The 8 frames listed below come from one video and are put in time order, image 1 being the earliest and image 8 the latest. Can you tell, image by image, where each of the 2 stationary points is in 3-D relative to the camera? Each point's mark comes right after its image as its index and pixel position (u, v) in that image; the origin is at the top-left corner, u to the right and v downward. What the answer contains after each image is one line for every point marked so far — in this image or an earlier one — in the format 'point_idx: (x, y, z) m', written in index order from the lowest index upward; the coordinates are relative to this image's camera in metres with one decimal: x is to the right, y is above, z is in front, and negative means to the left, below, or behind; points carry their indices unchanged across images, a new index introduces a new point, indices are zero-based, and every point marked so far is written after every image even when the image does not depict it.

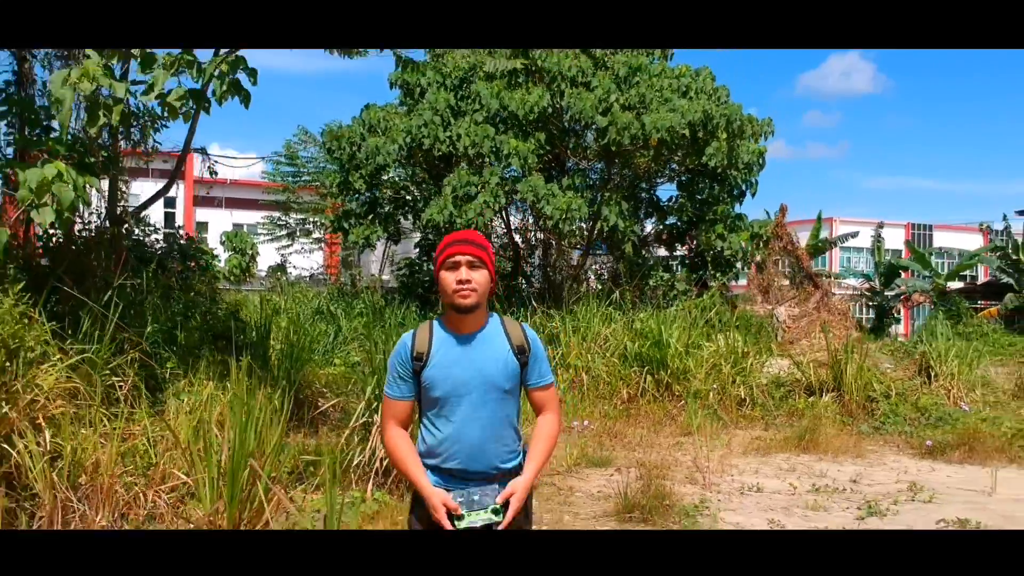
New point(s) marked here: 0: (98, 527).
0: (-2.2, -1.2, +4.1) m
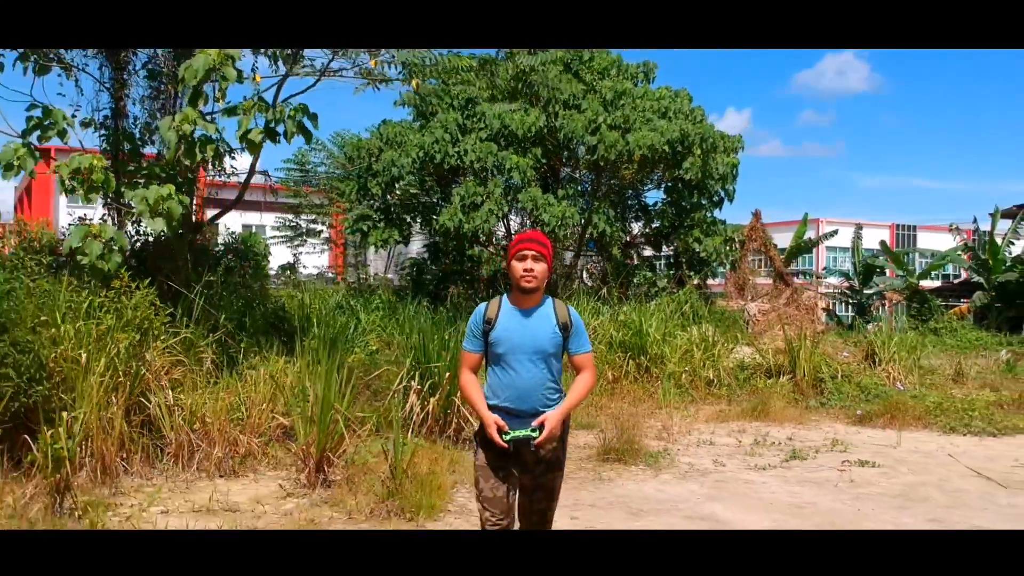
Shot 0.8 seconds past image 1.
0: (-2.2, -1.2, +5.7) m
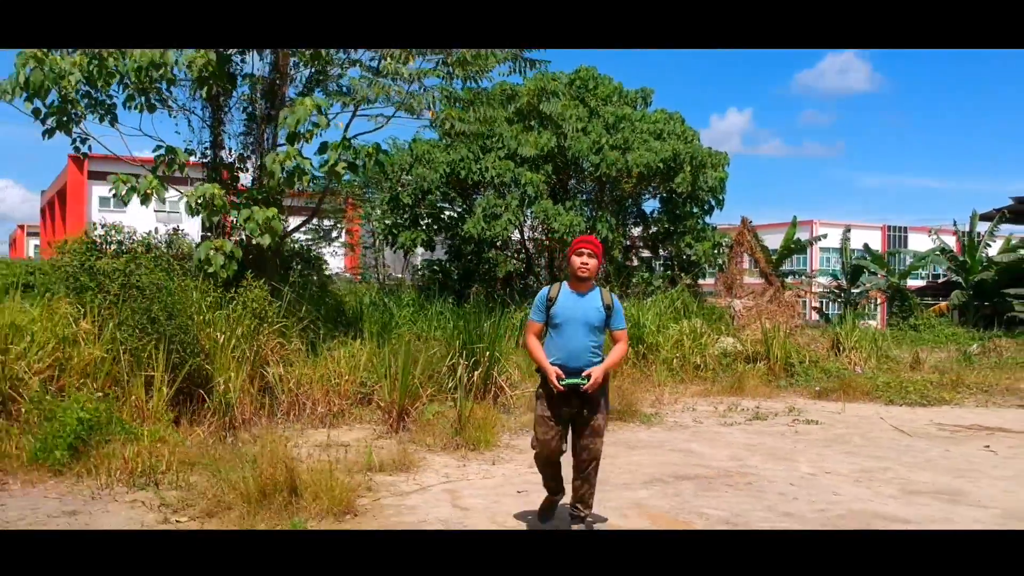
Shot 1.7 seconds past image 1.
0: (-1.9, -1.2, +7.7) m
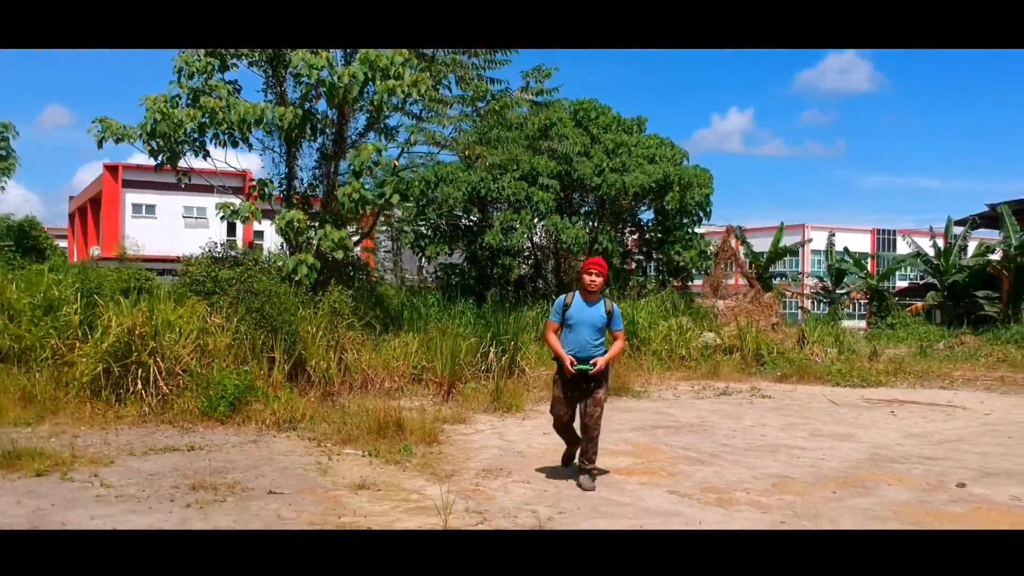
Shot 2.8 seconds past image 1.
0: (-1.6, -1.2, +10.2) m
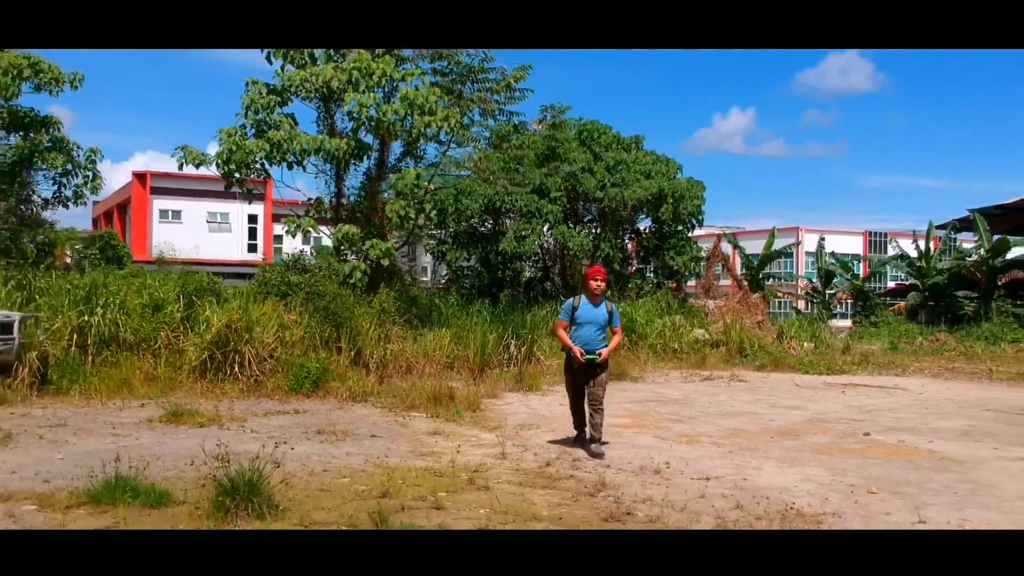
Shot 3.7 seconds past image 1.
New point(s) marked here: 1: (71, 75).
0: (-1.3, -1.3, +12.4) m
1: (-8.3, +4.0, +14.8) m
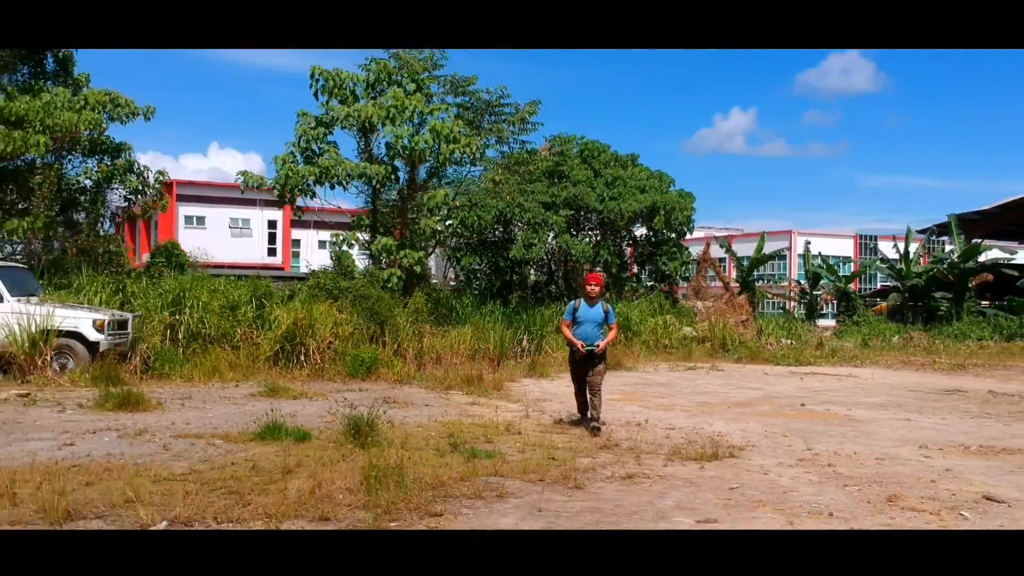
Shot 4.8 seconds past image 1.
0: (-1.0, -1.3, +14.8) m
1: (-8.0, +3.9, +17.3) m
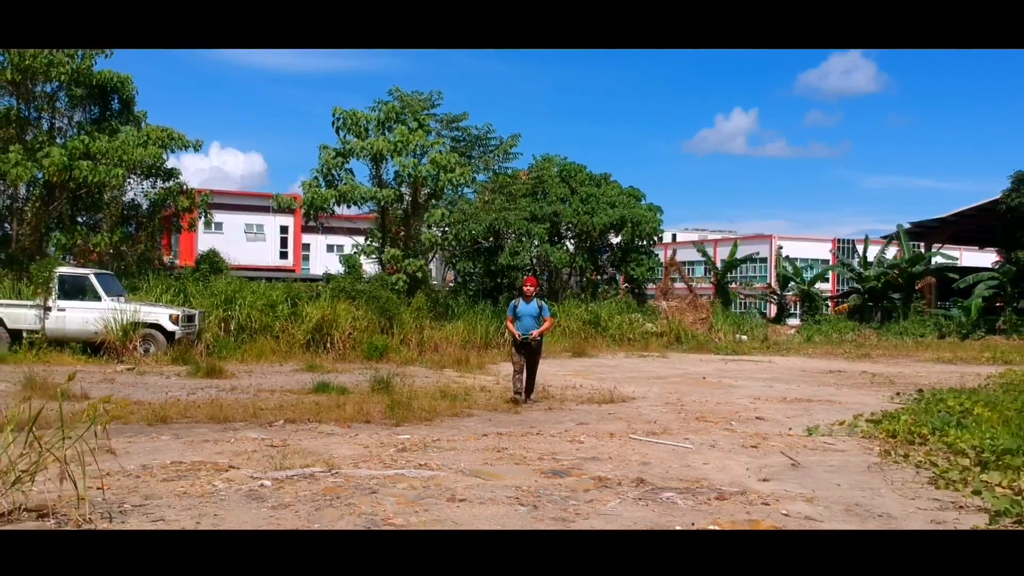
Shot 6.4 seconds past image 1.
0: (-1.4, -1.4, +18.4) m
1: (-8.4, +3.9, +20.9) m
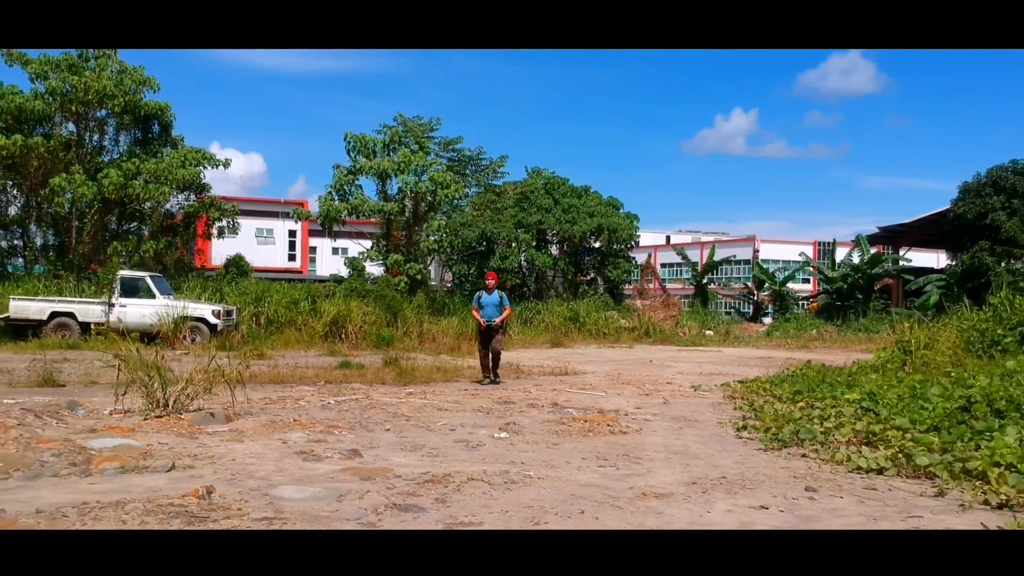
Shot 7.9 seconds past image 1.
0: (-1.8, -1.4, +21.7) m
1: (-8.8, +3.9, +24.1) m
